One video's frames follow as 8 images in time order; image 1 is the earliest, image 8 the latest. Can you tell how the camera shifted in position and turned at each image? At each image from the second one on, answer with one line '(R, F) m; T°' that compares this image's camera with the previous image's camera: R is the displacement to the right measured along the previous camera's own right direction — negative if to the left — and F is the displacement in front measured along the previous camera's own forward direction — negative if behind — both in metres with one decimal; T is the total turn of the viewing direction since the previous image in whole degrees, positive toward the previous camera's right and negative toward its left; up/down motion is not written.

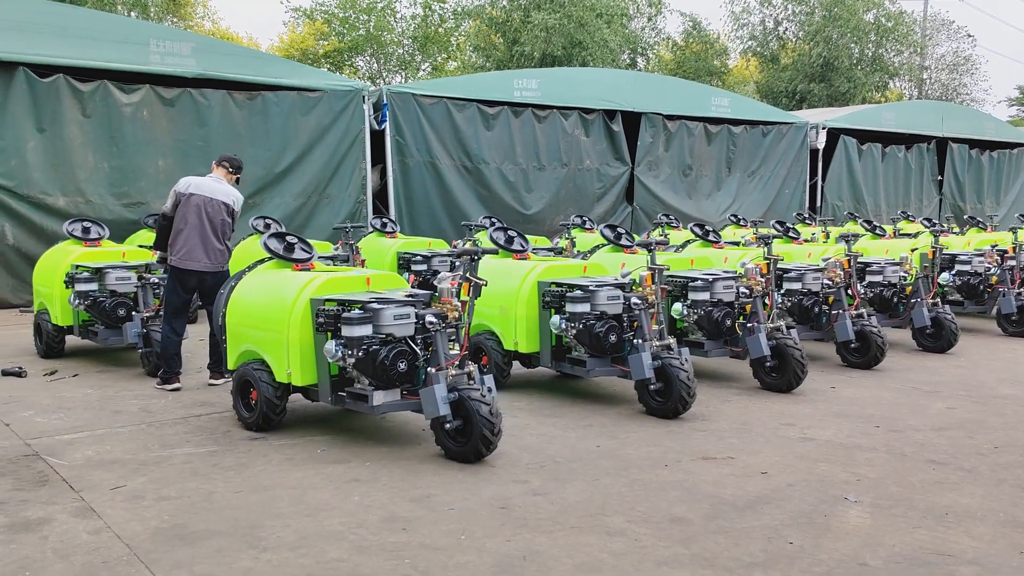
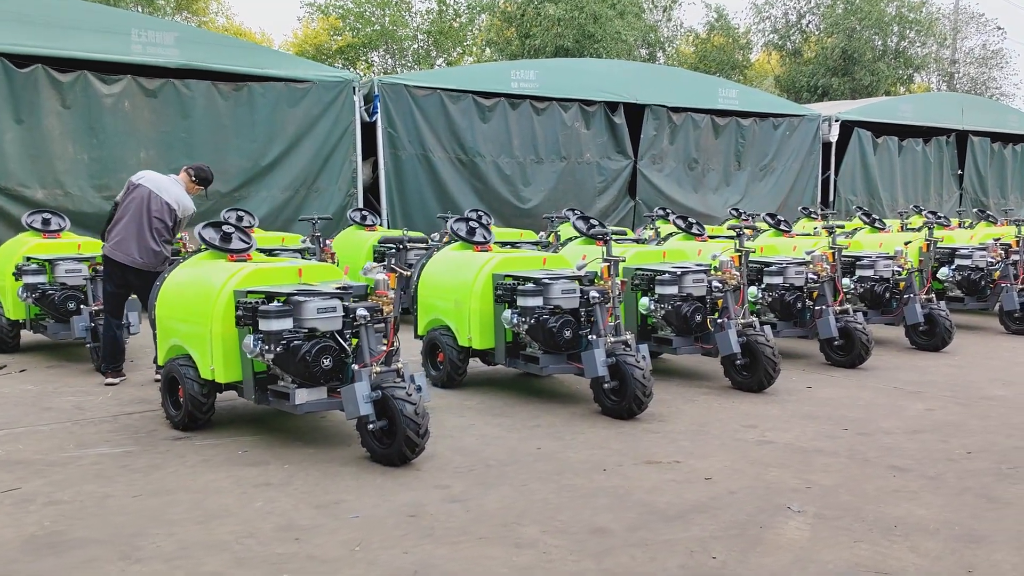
(+0.4, +0.3) m; -2°
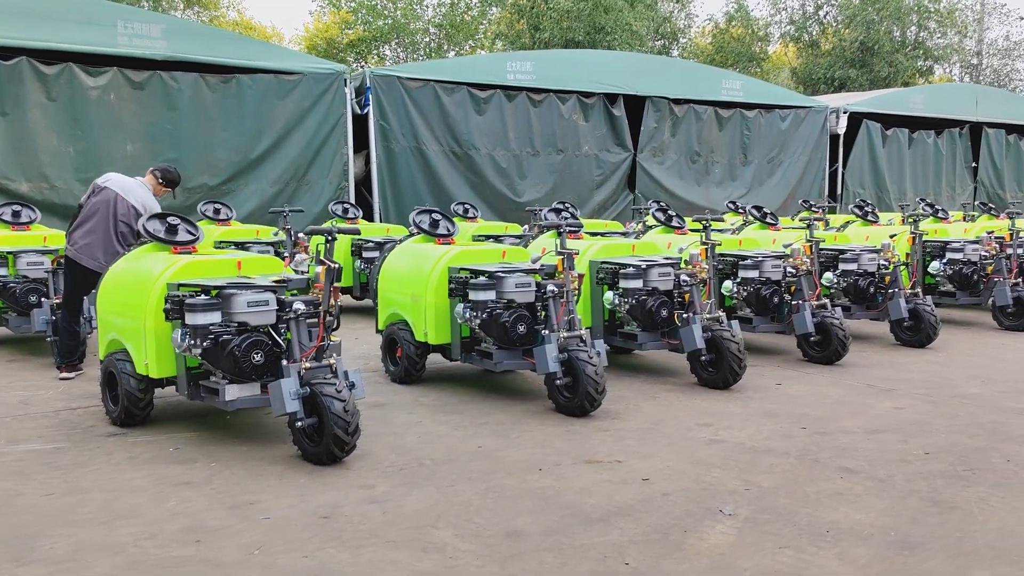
(+0.3, +0.1) m; -1°
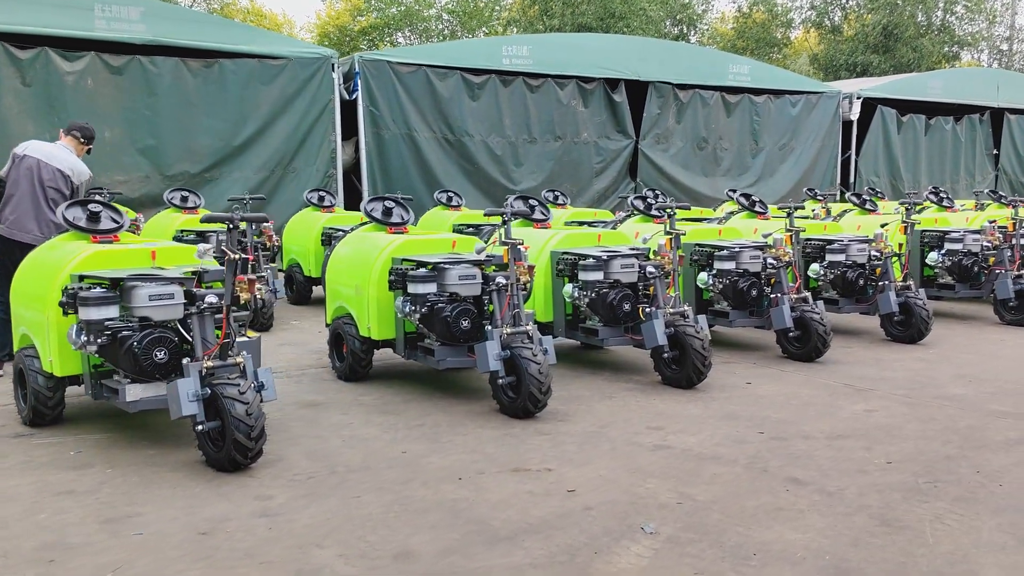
(+0.4, +0.3) m; -1°
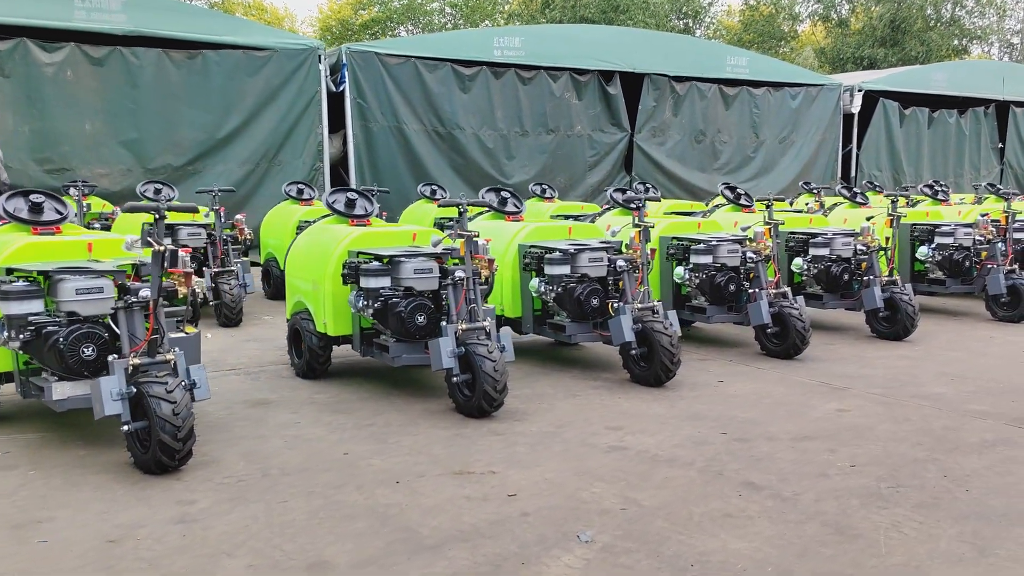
(+0.2, +0.2) m; -1°
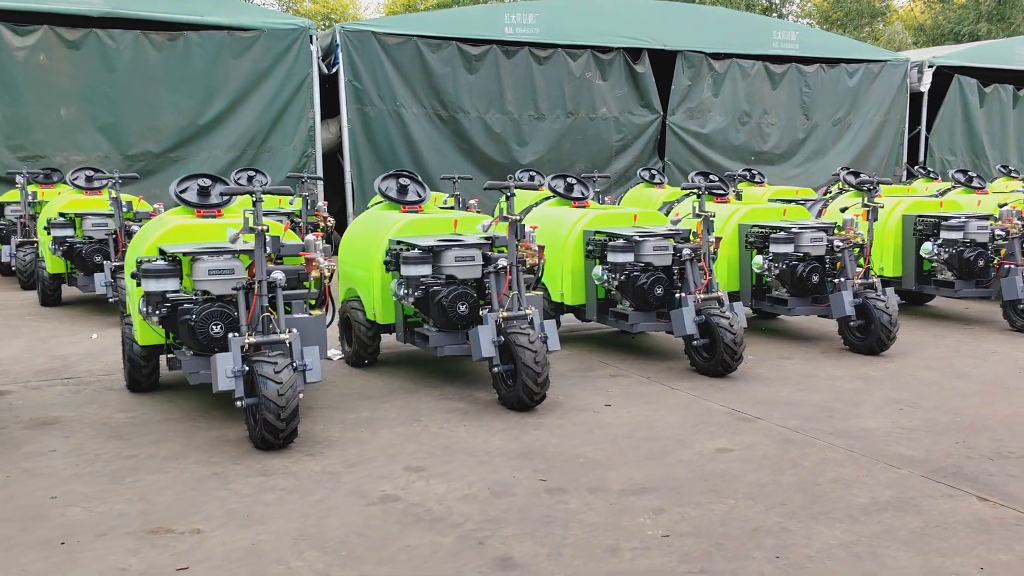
(+1.1, +0.8) m; -6°
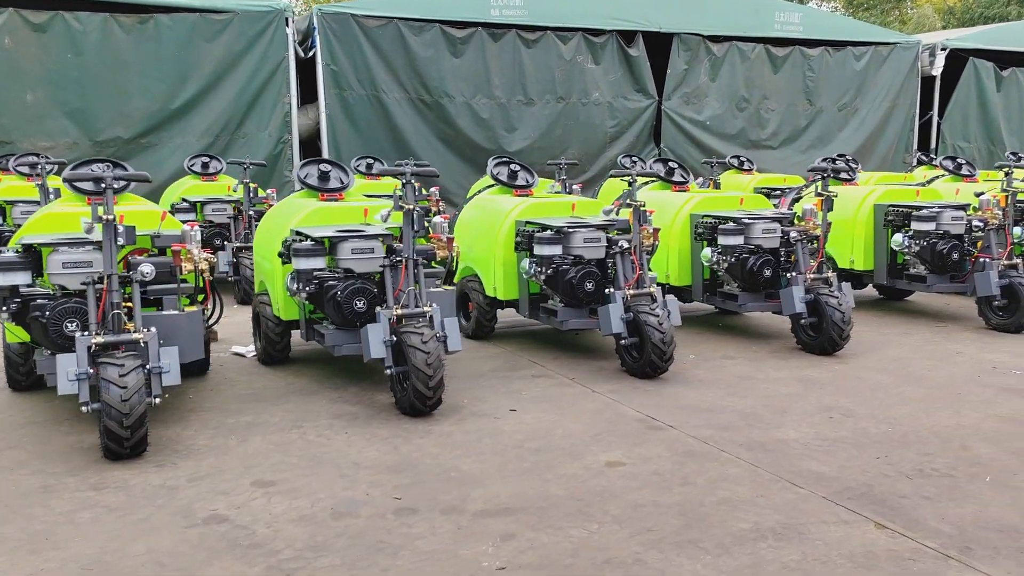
(+0.5, +0.3) m; -2°
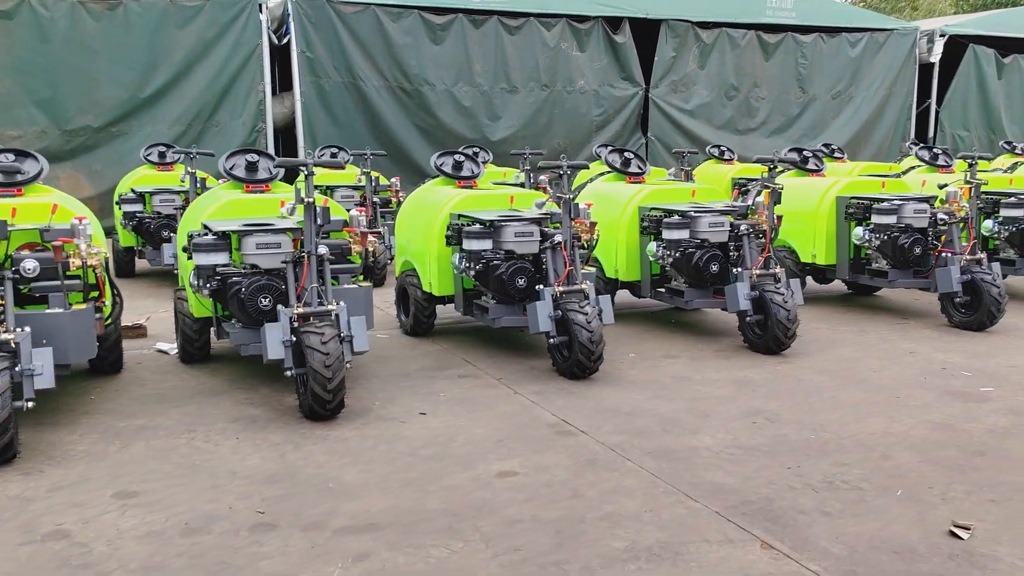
(+0.4, +0.2) m; -1°
